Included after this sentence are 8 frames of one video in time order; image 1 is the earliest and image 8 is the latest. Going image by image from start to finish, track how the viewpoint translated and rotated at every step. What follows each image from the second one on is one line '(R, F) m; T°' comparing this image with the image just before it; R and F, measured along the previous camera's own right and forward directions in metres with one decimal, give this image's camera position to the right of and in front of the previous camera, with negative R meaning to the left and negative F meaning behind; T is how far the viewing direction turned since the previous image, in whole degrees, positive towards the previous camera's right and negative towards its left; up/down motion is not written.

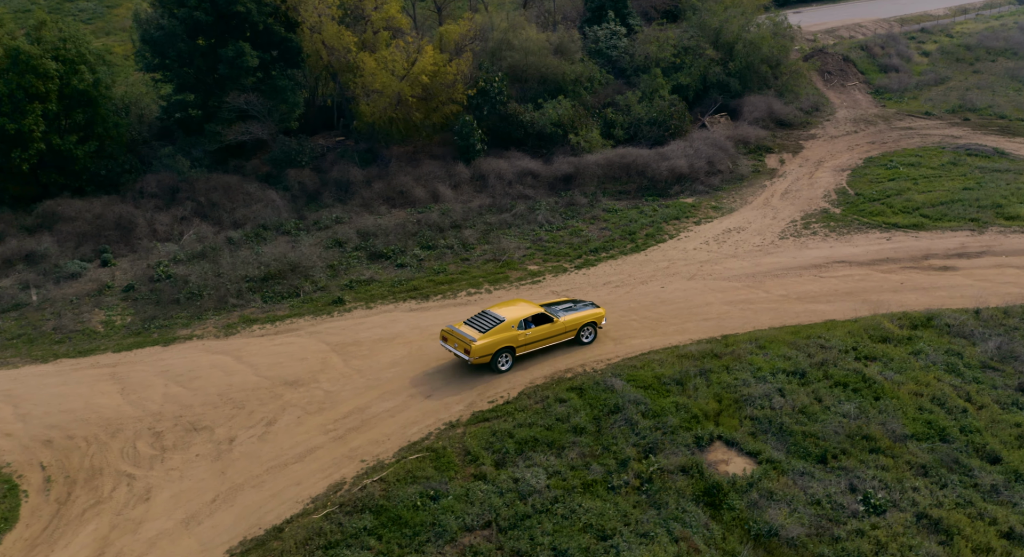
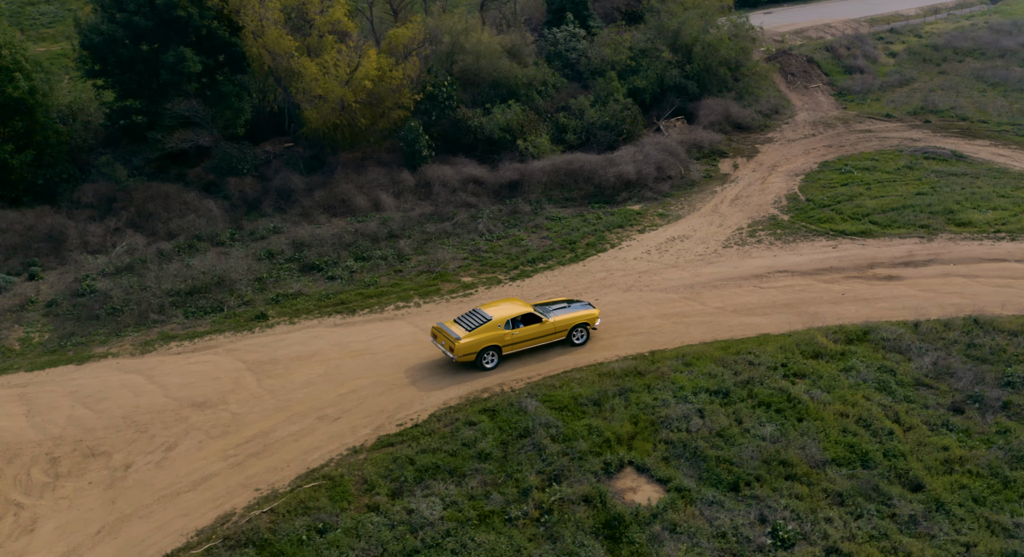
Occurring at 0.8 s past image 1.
(+2.5, +1.1) m; 0°
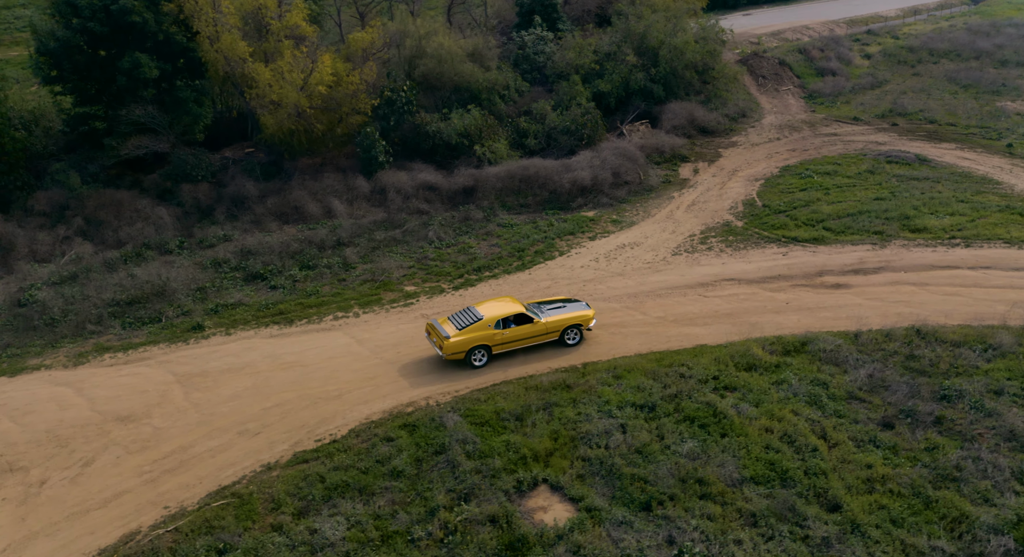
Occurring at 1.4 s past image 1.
(+2.3, +0.5) m; 0°
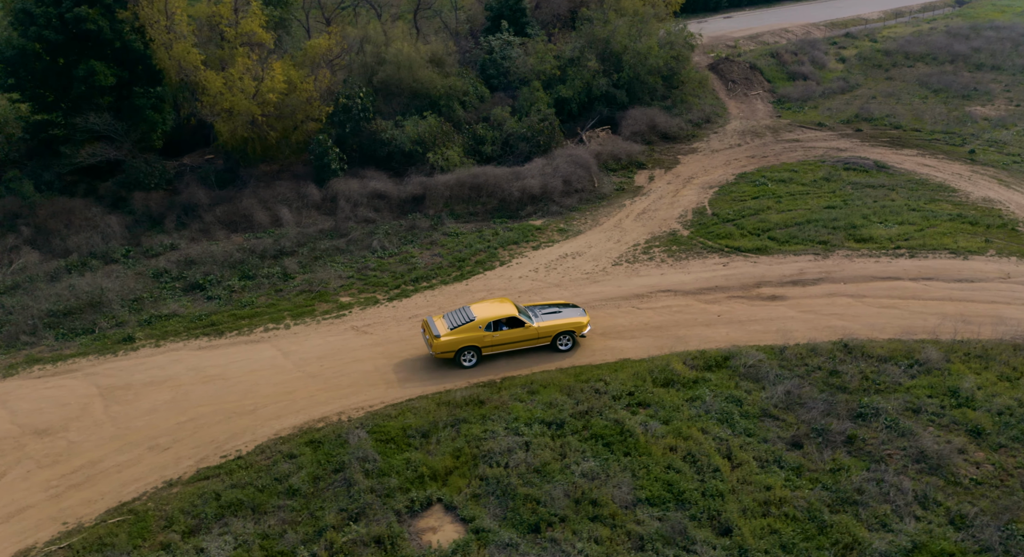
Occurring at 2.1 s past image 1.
(+2.8, +0.4) m; -1°
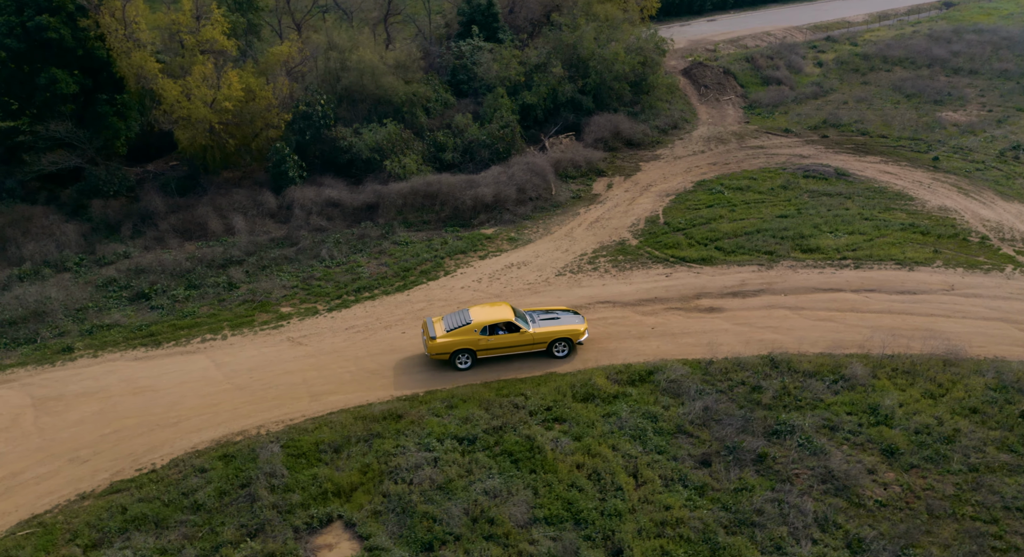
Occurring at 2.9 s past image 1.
(+2.7, +0.2) m; -1°
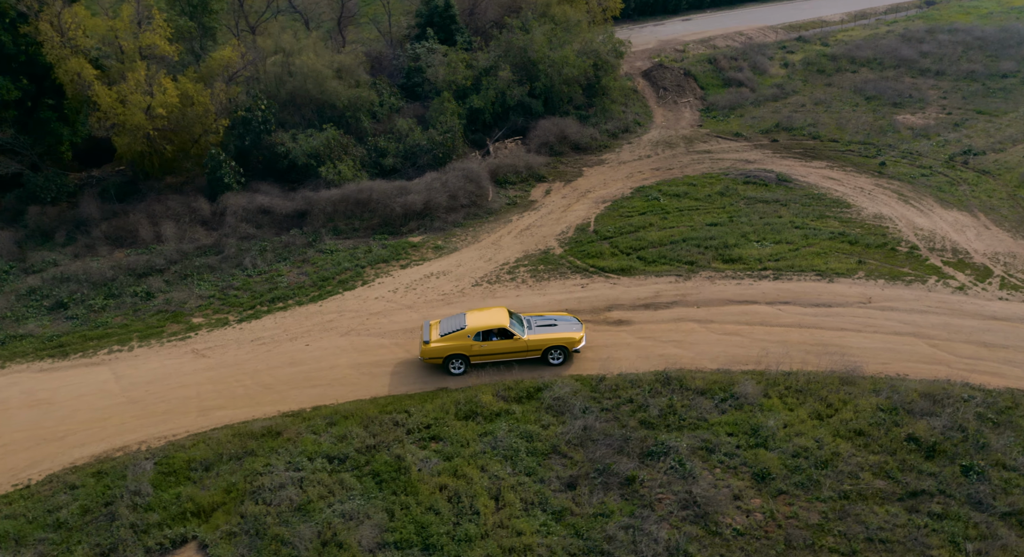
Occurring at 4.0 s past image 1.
(+3.7, +0.5) m; -1°
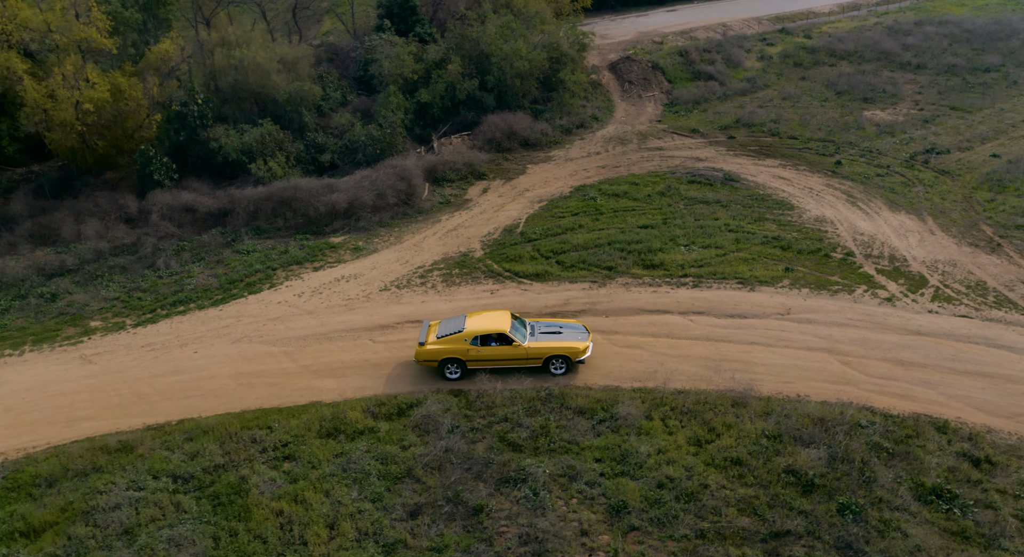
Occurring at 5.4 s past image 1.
(+4.1, +1.5) m; -2°
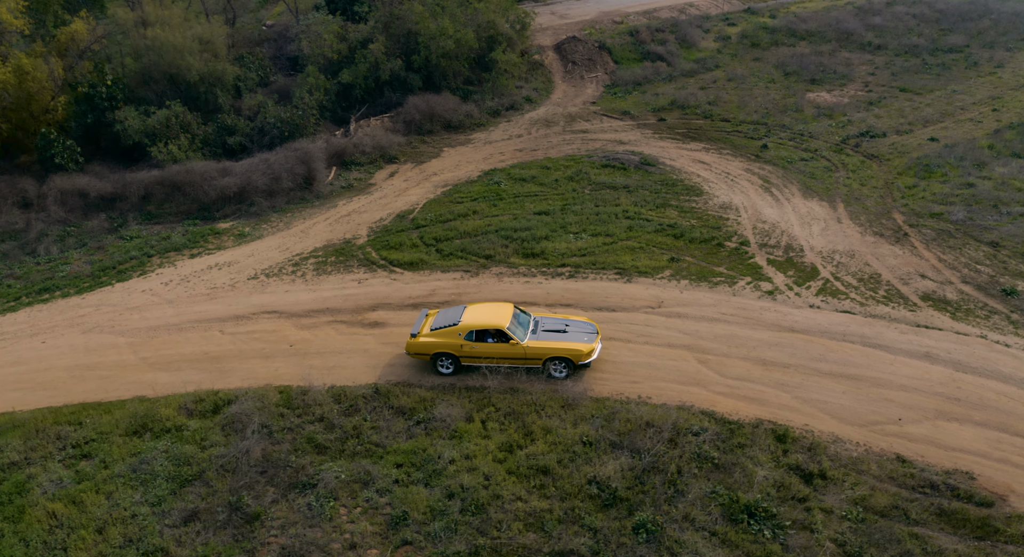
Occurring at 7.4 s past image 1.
(+4.9, +1.6) m; -2°
